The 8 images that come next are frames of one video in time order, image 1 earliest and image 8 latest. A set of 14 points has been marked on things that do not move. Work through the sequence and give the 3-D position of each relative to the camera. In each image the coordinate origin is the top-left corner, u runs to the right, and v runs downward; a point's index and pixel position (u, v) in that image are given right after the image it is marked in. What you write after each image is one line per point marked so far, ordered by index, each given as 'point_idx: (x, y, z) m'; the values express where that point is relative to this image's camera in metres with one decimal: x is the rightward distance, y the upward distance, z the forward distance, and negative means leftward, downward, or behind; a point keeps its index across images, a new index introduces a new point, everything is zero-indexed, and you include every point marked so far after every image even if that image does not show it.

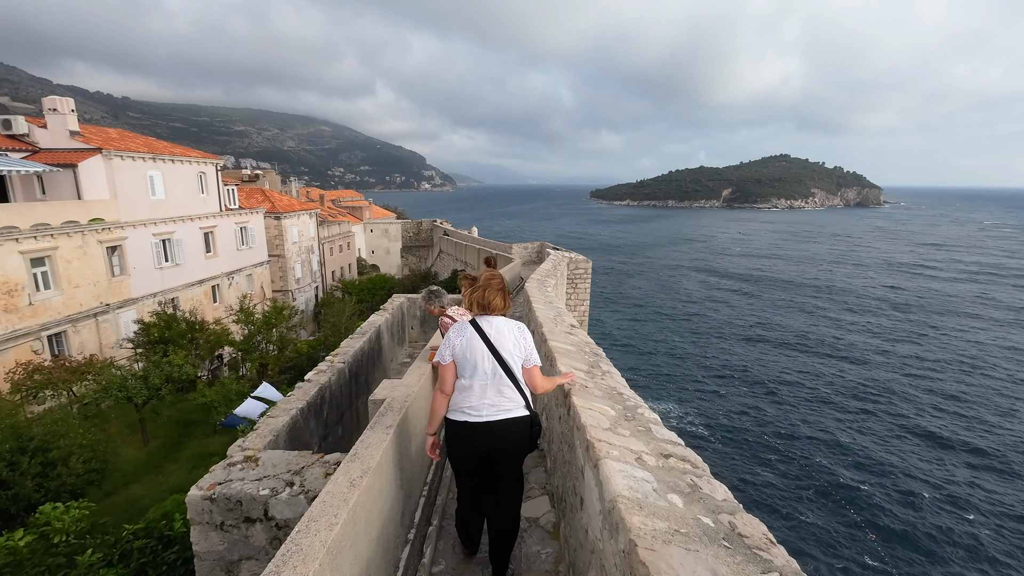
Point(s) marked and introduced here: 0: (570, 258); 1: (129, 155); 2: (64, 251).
0: (+1.6, +0.8, +13.3) m
1: (-13.6, +4.7, +17.3) m
2: (-13.7, +1.1, +14.9) m
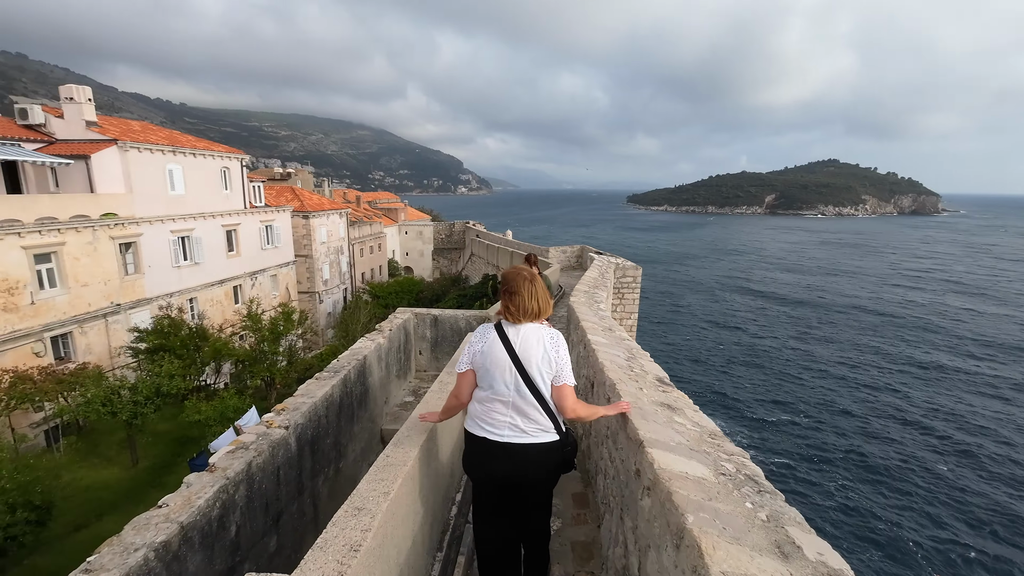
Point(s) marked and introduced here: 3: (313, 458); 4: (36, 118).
0: (+2.4, +0.5, +11.3) m
1: (-12.3, +4.7, +16.4) m
2: (-12.6, +1.2, +14.0) m
3: (-1.3, -1.1, +3.3) m
4: (-15.4, +5.5, +15.7) m
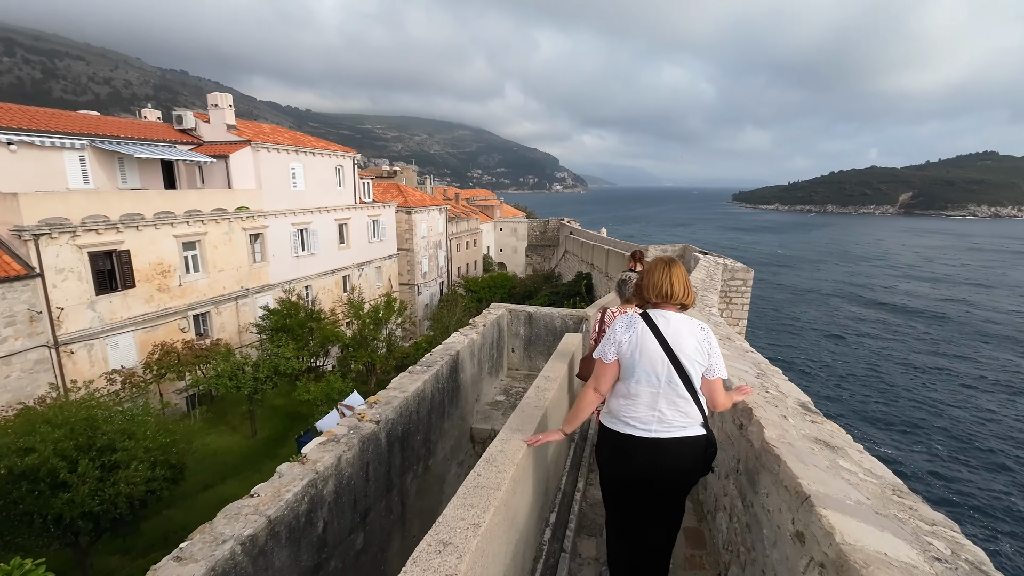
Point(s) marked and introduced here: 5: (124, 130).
0: (+4.6, +0.5, +10.4) m
1: (-8.8, +5.2, +18.1) m
2: (-9.7, +1.7, +15.8) m
3: (-0.7, -1.1, +3.1) m
4: (-12.0, +6.1, +18.0) m
5: (-12.6, +5.1, +15.7) m
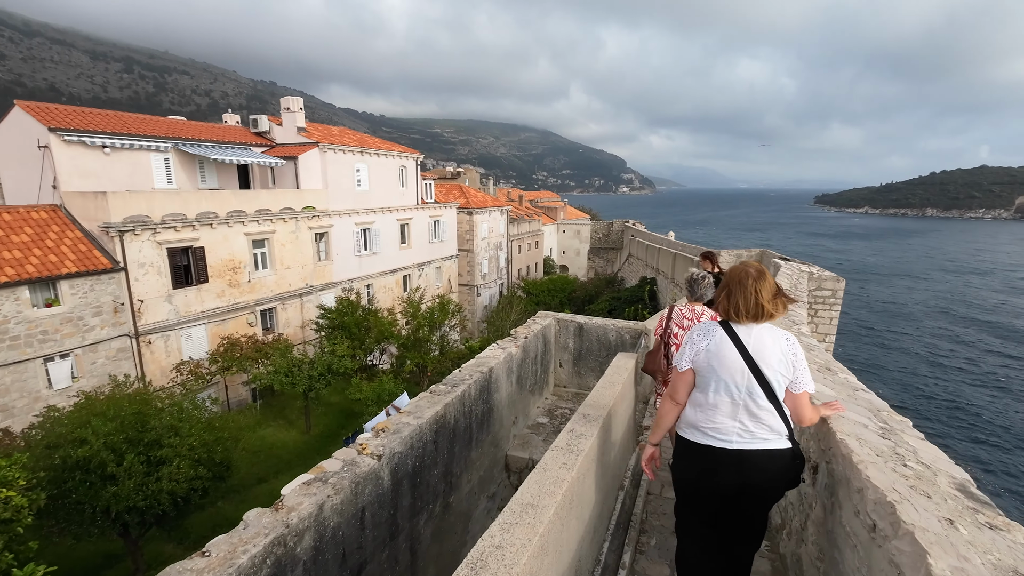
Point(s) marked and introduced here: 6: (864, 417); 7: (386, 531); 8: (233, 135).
0: (+5.6, +0.3, +9.1) m
1: (-6.5, +5.3, +18.5) m
2: (-7.8, +1.8, +16.3) m
3: (-0.5, -1.1, +2.6) m
4: (-9.6, +6.3, +18.8) m
5: (-10.5, +5.3, +16.7) m
6: (+1.5, -0.6, +2.1) m
7: (-0.6, -1.2, +2.4) m
8: (-10.2, +5.6, +17.8) m
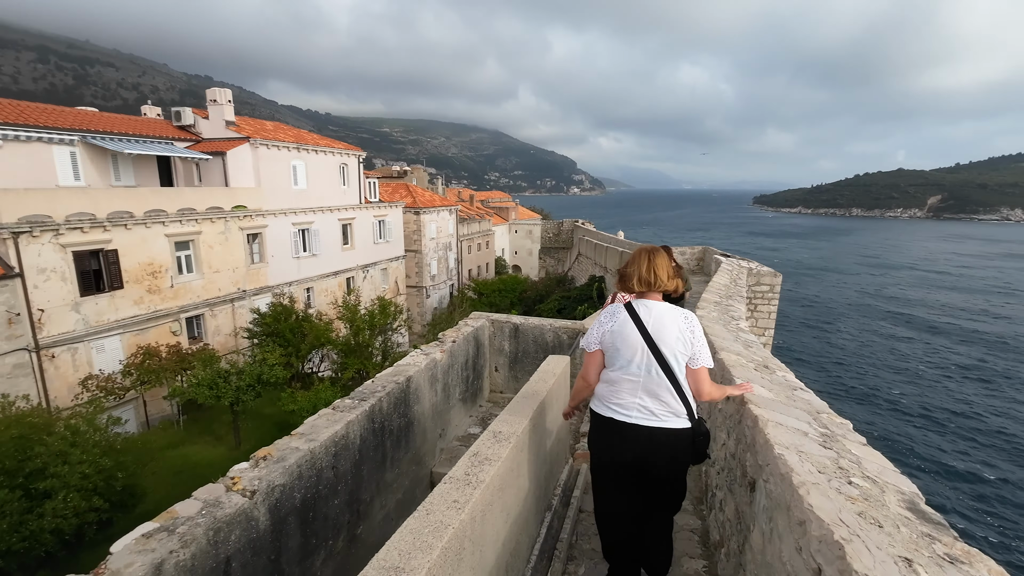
0: (+4.6, +0.4, +9.3) m
1: (-8.5, +5.2, +17.5) m
2: (-9.5, +1.6, +15.2) m
3: (-1.0, -1.1, +2.2) m
4: (-11.7, +6.1, +17.5) m
5: (-12.3, +5.1, +15.3) m
6: (+1.1, -0.5, +1.9) m
7: (-1.0, -1.2, +2.0) m
8: (-12.2, +5.4, +16.4) m
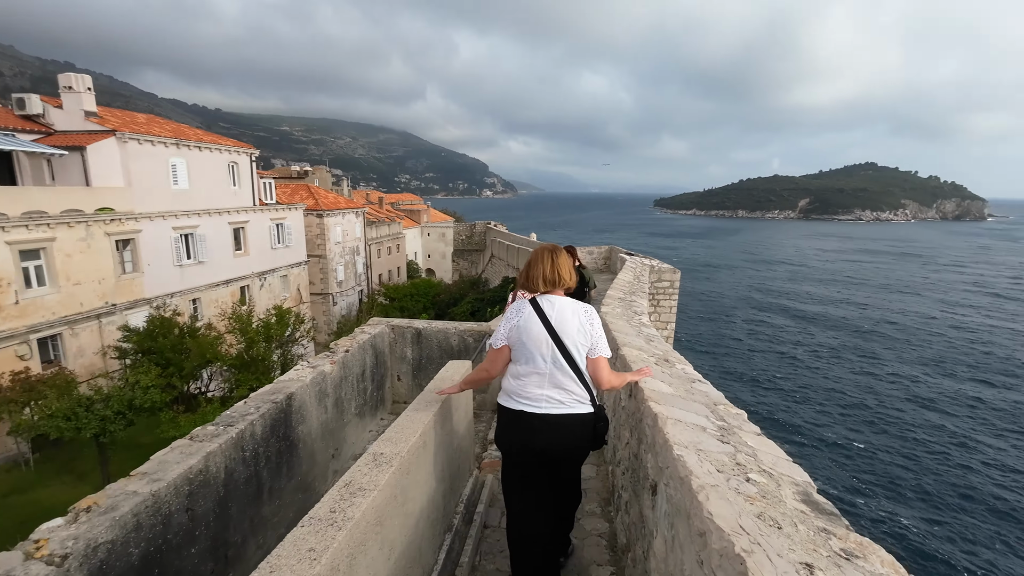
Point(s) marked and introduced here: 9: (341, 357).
0: (+2.8, +0.4, +9.7) m
1: (-11.7, +4.8, +15.5) m
2: (-12.1, +1.2, +13.1) m
3: (-1.4, -1.1, +1.8) m
4: (-14.8, +5.6, +15.0) m
5: (-15.0, +4.6, +12.7) m
6: (+0.7, -0.5, +1.9) m
7: (-1.4, -1.3, +1.6) m
8: (-15.0, +4.9, +13.9) m
9: (-1.2, -0.5, +3.5) m
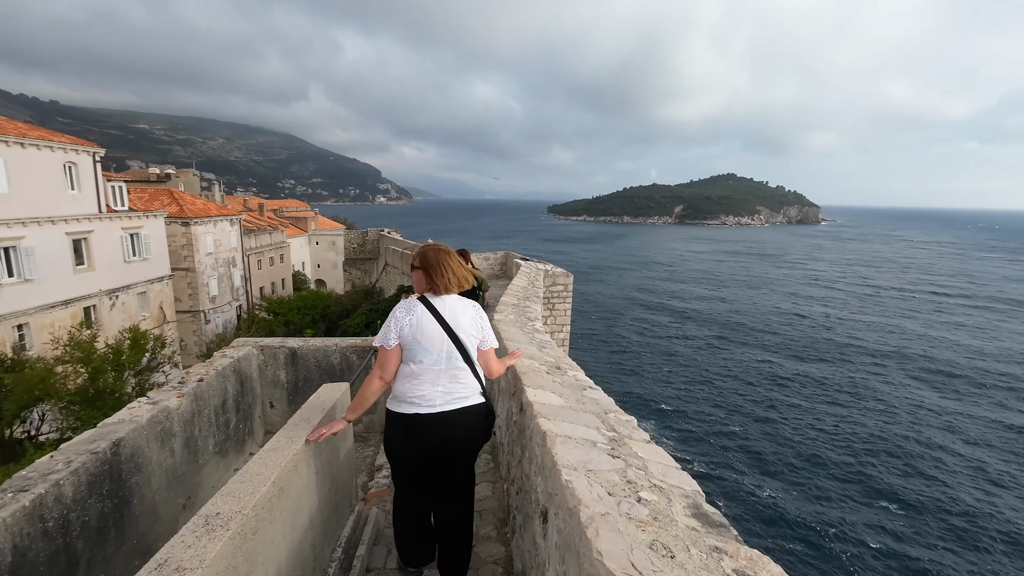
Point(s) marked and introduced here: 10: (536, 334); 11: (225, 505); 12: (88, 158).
0: (+0.7, +0.4, +9.9) m
1: (-14.8, +4.1, +12.7) m
2: (-14.6, +0.6, +10.2) m
3: (-1.7, -1.2, +1.3) m
4: (-17.8, +4.8, +11.5) m
5: (-17.5, +3.9, +9.2) m
6: (+0.3, -0.5, +1.8) m
7: (-1.7, -1.3, +1.1) m
8: (-17.8, +4.1, +10.4) m
9: (-1.9, -0.6, +3.0) m
10: (+0.2, -0.4, +3.9) m
11: (-0.9, -0.7, +1.6) m
12: (-15.2, +4.7, +17.4) m
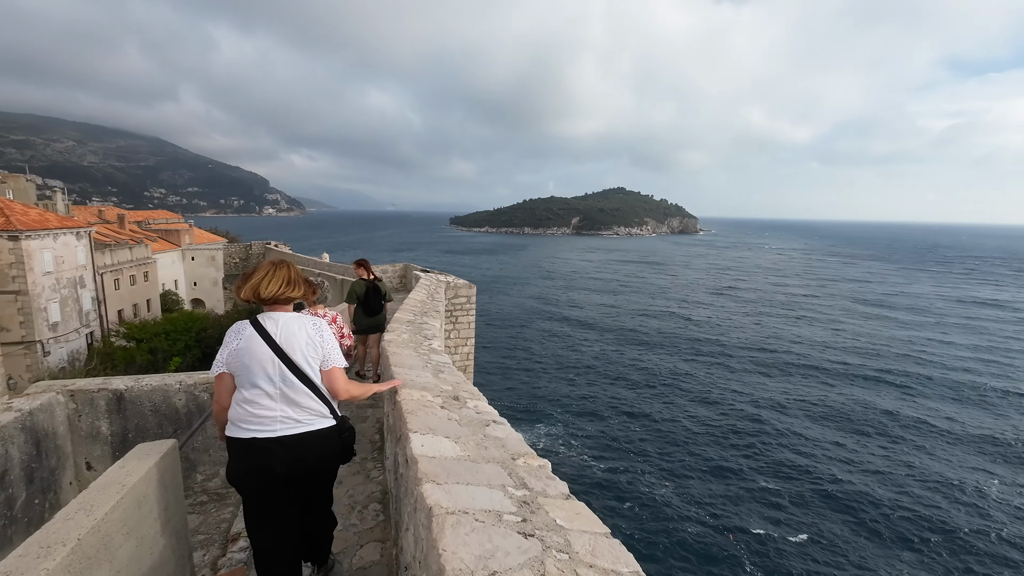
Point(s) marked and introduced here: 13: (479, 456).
0: (-1.3, +0.1, +9.4) m
1: (-17.1, +3.3, +9.2) m
2: (-16.4, -0.1, +6.7) m
3: (-1.9, -1.3, +0.5) m
4: (-19.8, +4.0, +7.6) m
5: (-19.1, +3.1, +5.3) m
6: (-0.1, -0.6, +1.4) m
7: (-1.9, -1.4, +0.3) m
8: (-19.6, +3.3, +6.4) m
9: (-2.5, -0.7, +2.1) m
10: (-0.6, -0.5, +3.5) m
11: (-1.1, -0.8, +1.0) m
12: (-18.4, +3.8, +13.8) m
13: (-0.1, -0.6, +1.8) m
